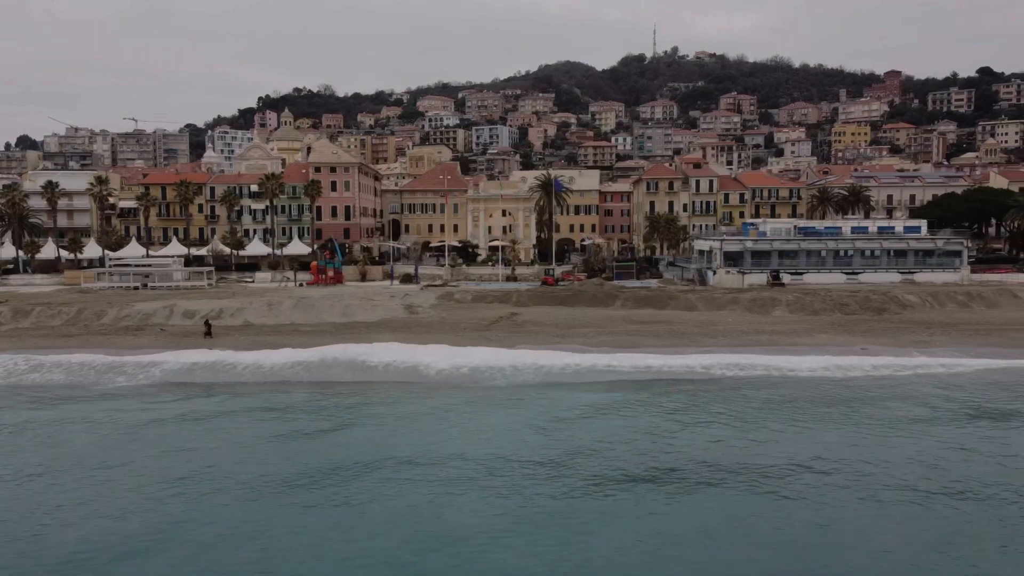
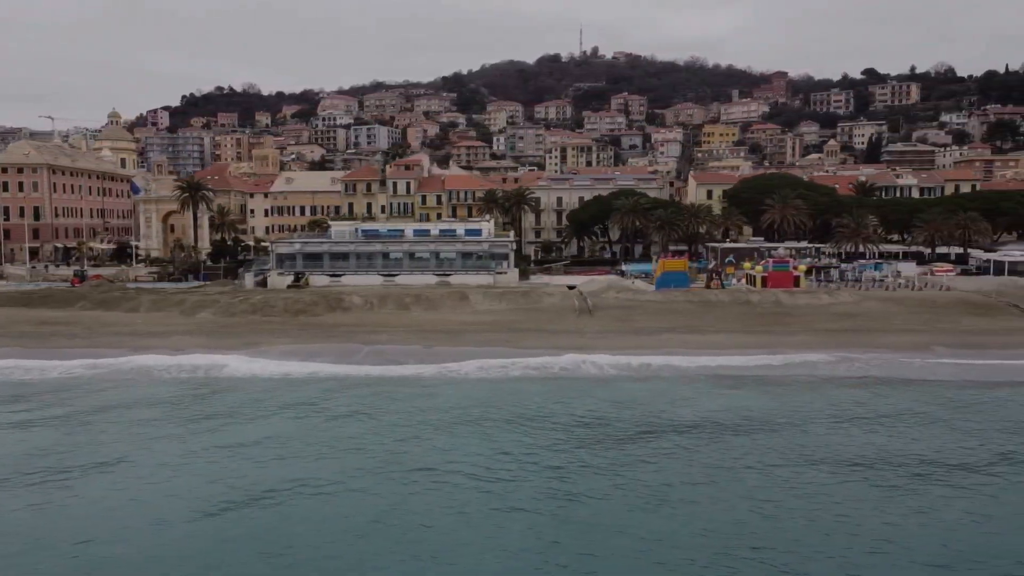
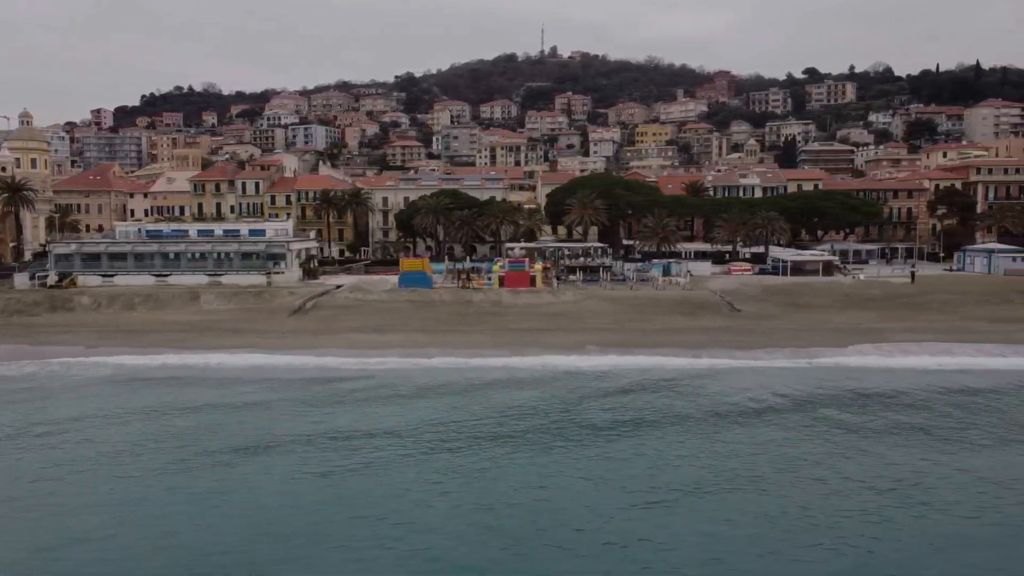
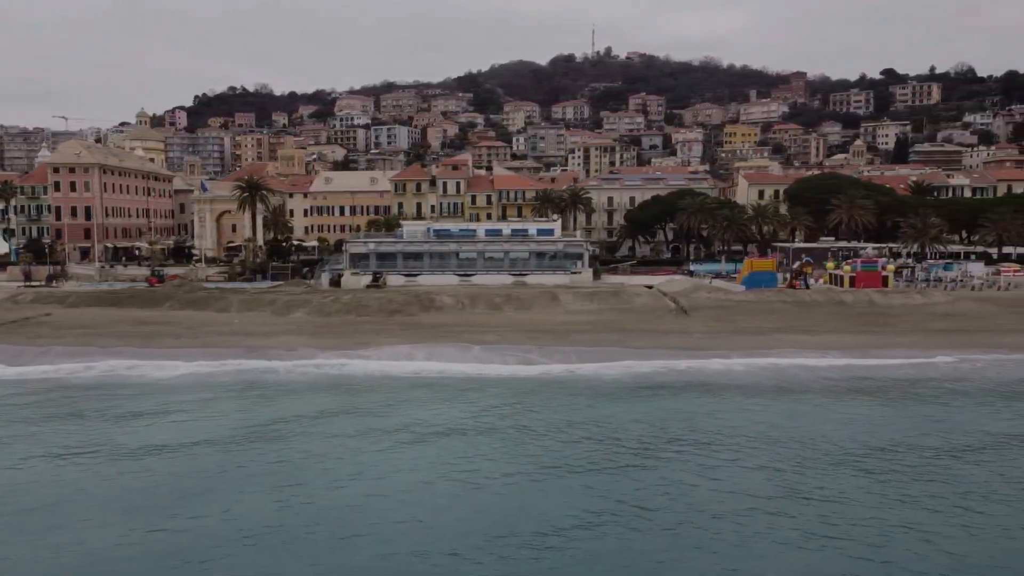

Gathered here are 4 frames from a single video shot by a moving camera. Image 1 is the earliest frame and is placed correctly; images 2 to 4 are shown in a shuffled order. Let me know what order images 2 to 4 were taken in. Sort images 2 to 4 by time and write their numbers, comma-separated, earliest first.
4, 2, 3
